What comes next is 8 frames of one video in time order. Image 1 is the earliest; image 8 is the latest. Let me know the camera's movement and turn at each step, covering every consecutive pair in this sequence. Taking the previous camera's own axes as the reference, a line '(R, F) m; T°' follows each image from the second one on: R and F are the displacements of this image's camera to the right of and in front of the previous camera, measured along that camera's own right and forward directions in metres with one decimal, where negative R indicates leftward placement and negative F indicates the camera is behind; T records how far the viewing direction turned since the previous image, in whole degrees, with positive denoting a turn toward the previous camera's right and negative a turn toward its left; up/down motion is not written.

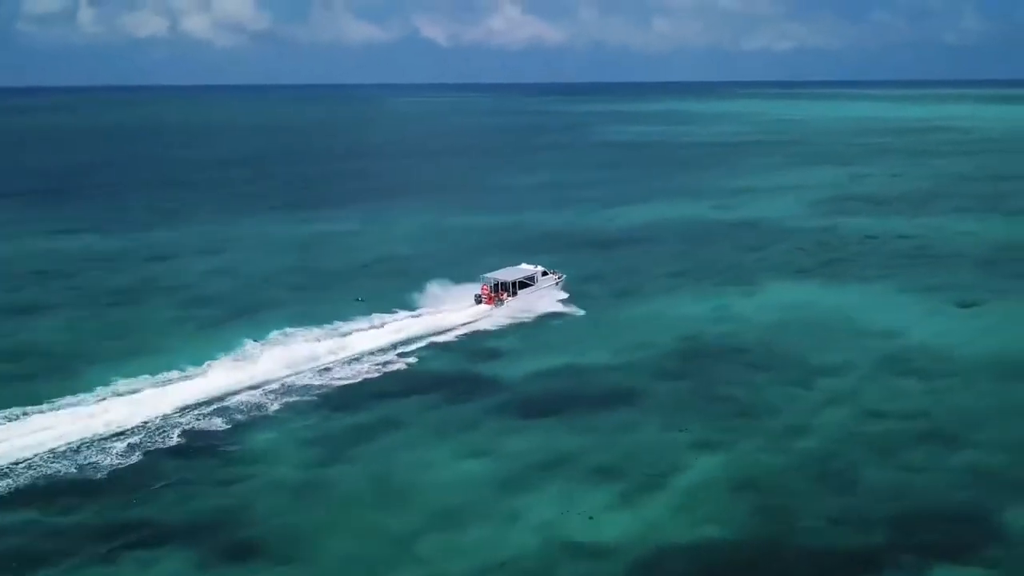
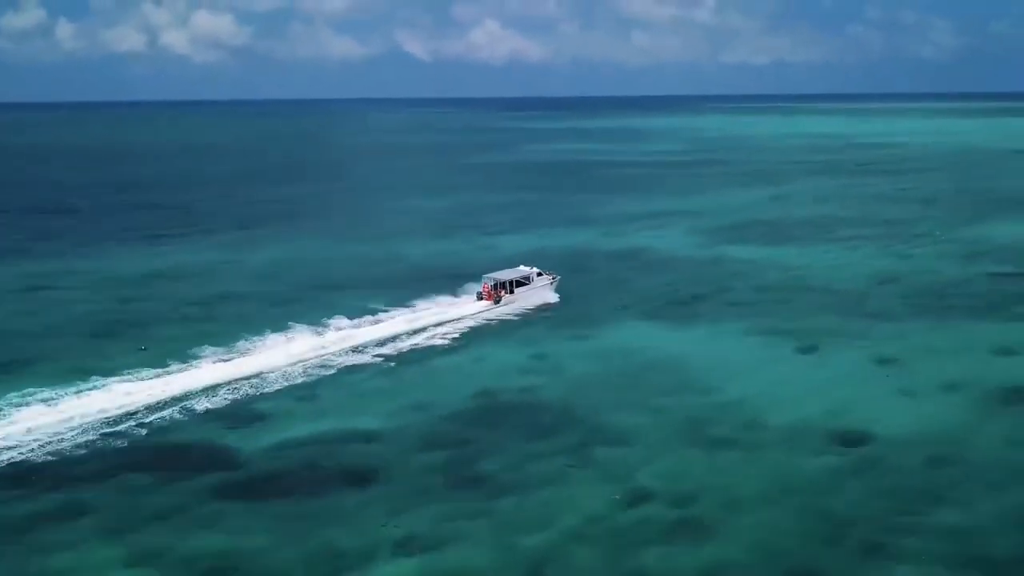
(+3.4, +2.5) m; +1°
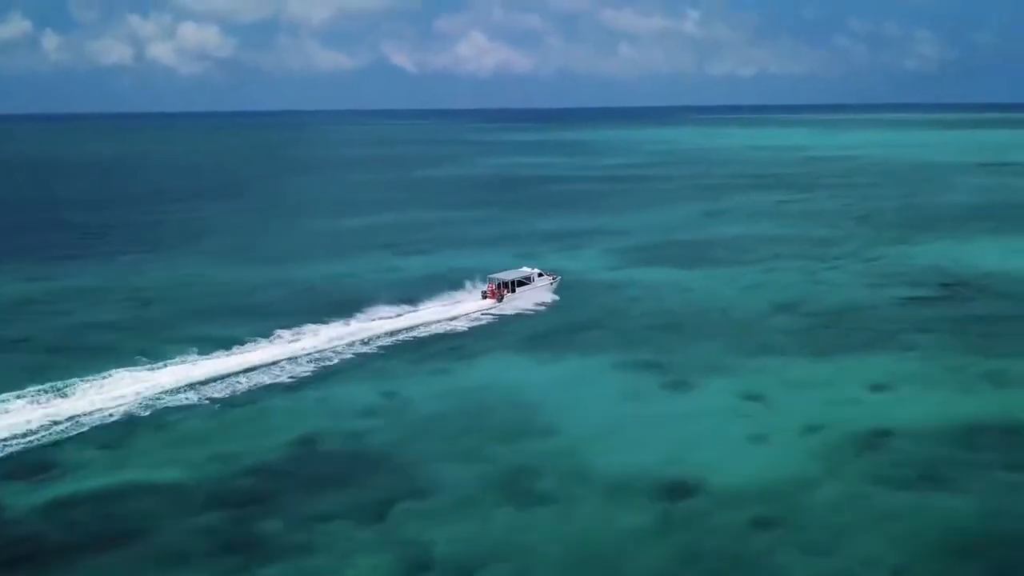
(+2.4, +1.6) m; +1°
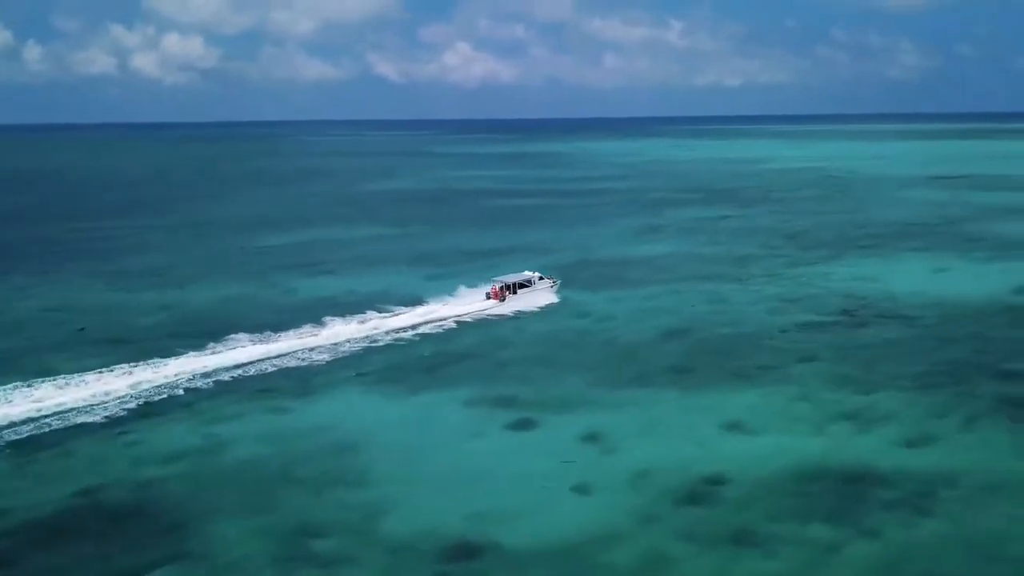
(+2.6, +1.7) m; +1°
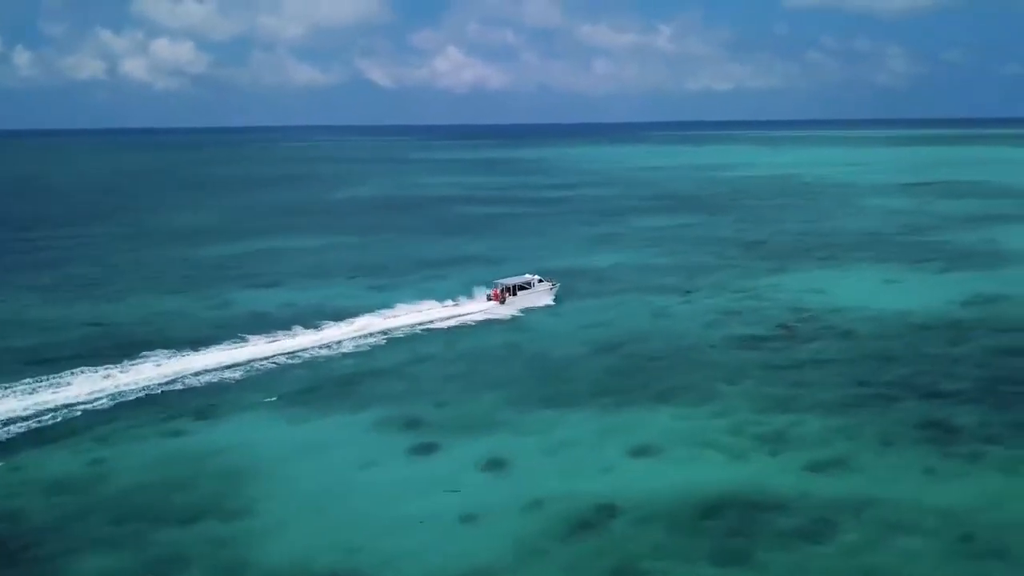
(+1.4, +0.8) m; +1°
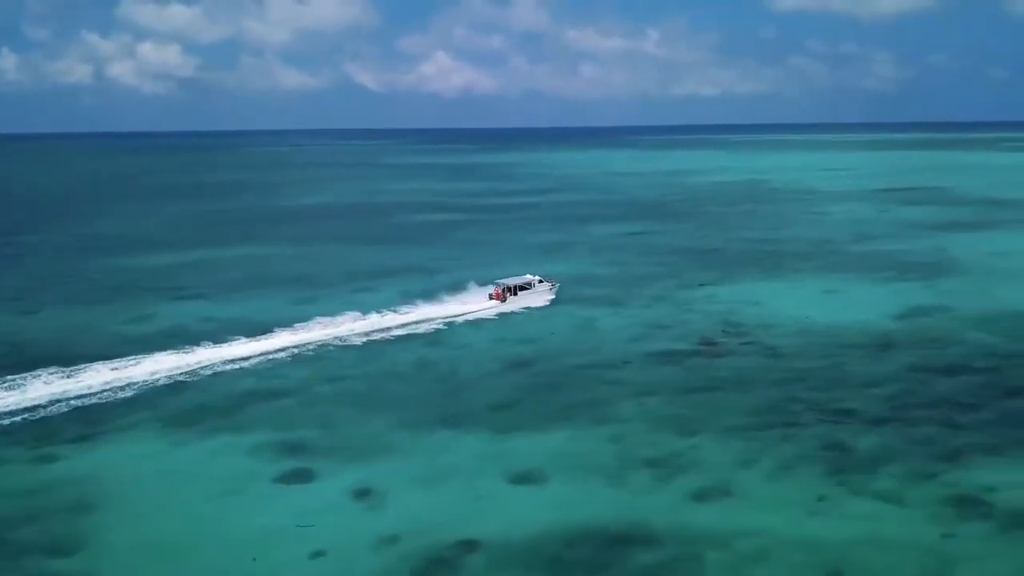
(+1.7, +1.0) m; +1°
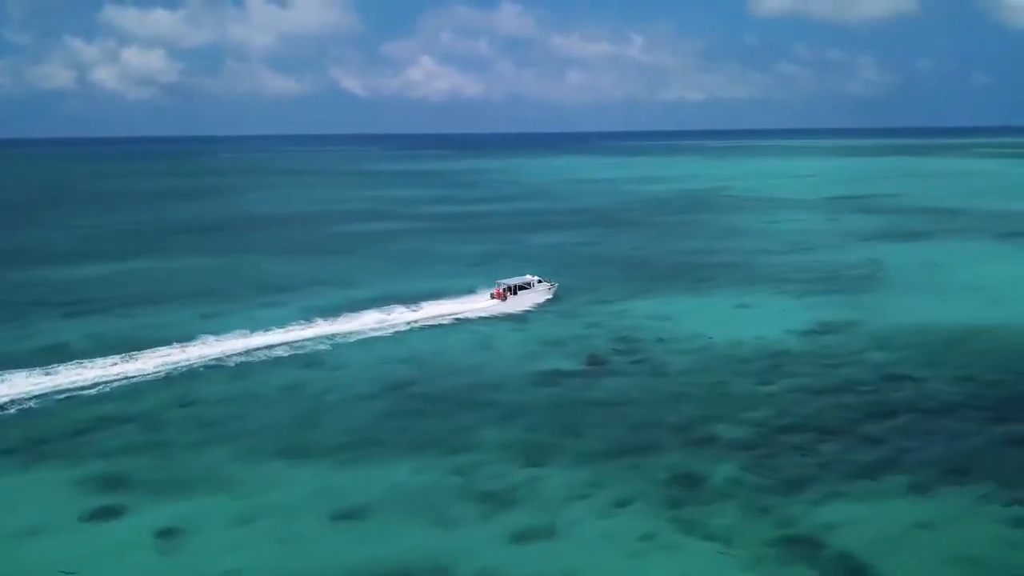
(+2.4, +1.2) m; +1°
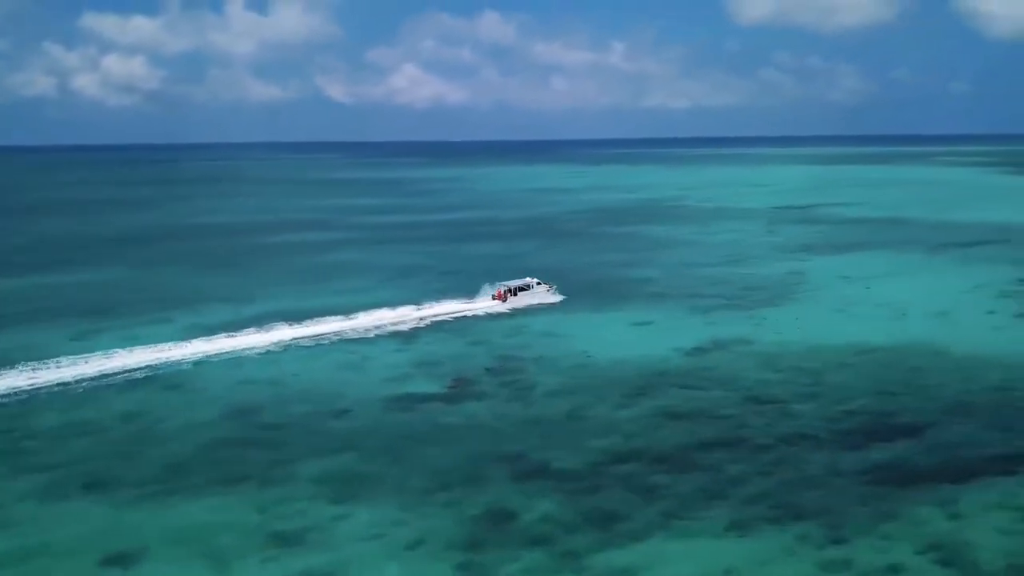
(+2.7, +1.4) m; +1°
